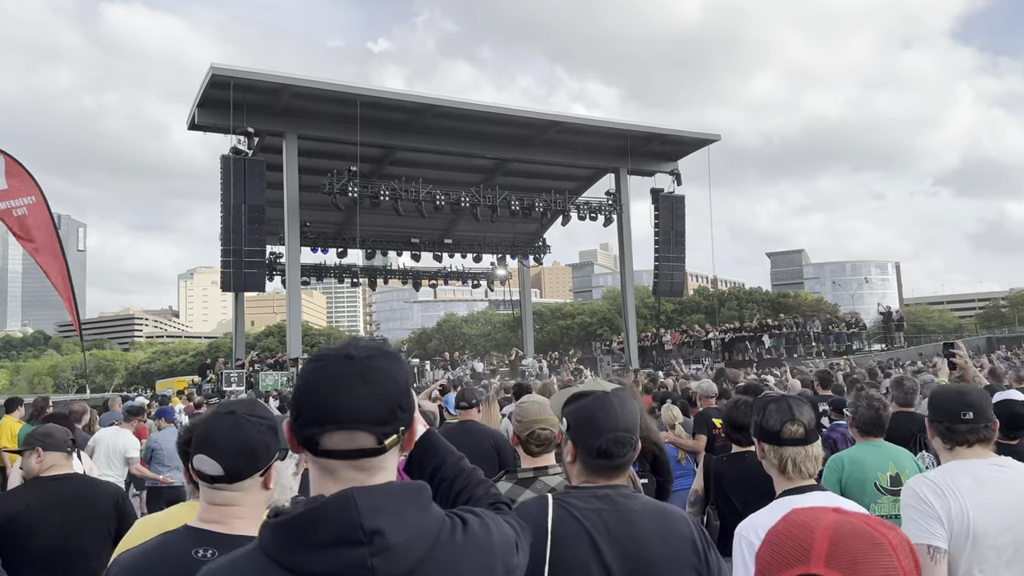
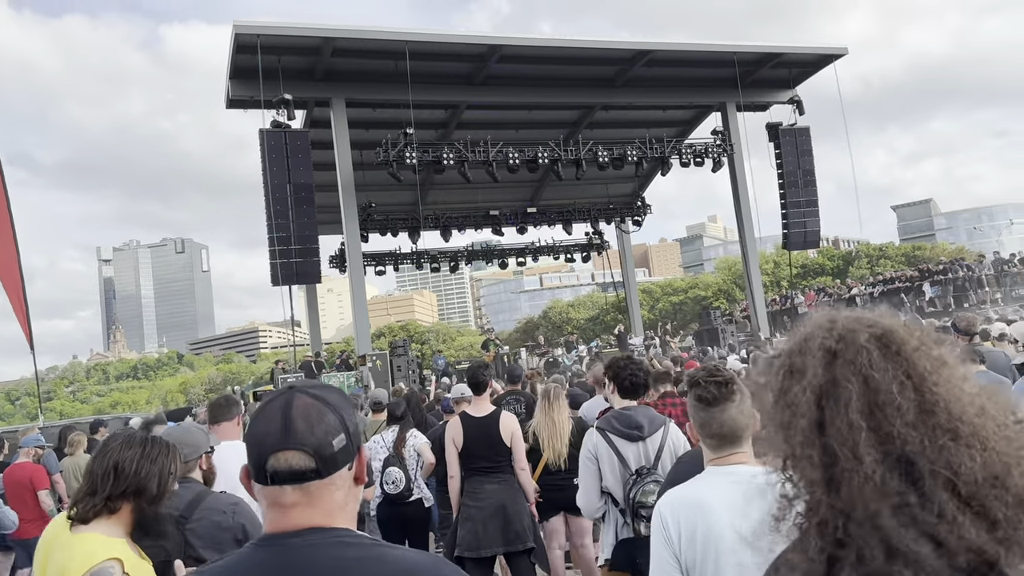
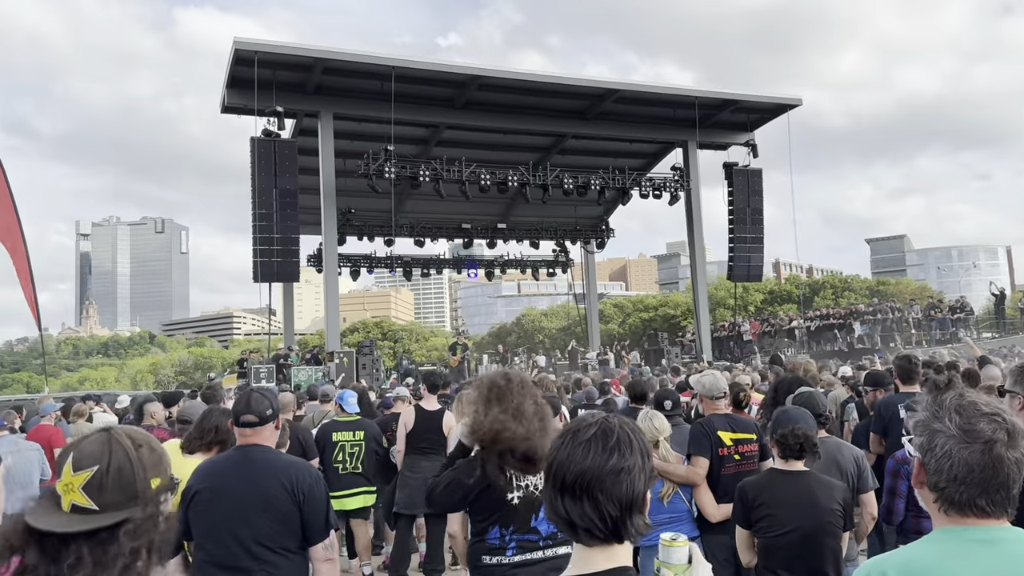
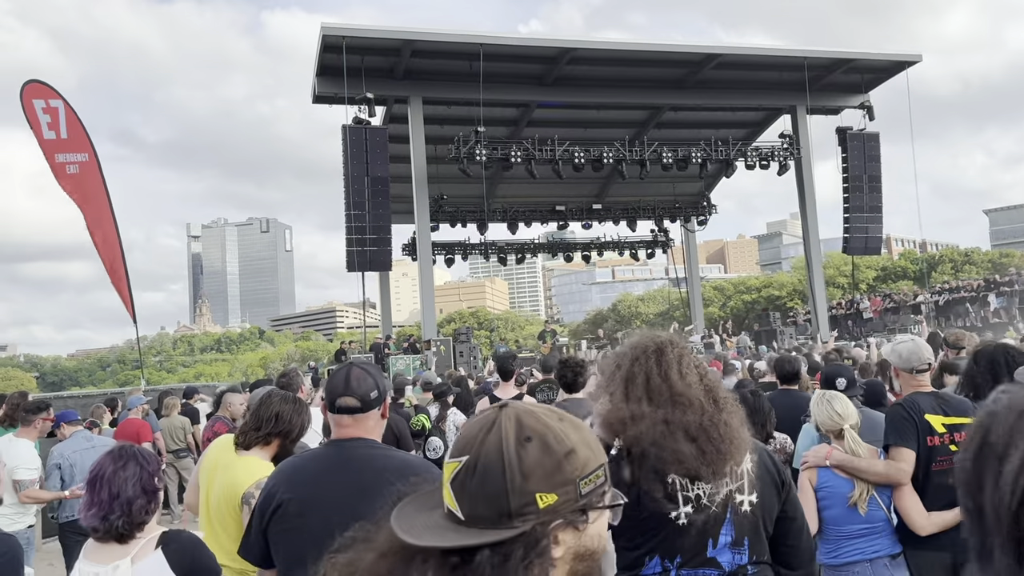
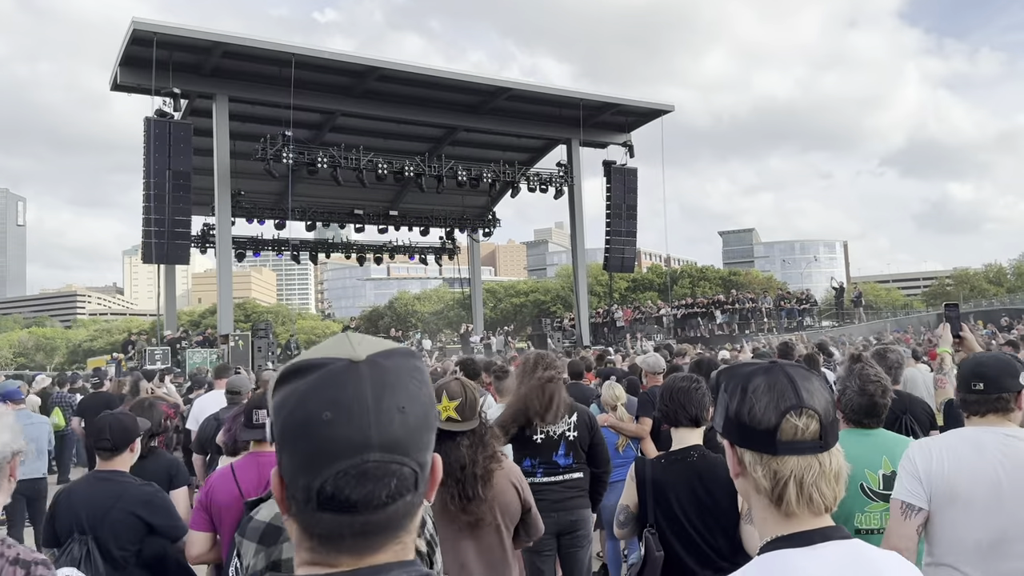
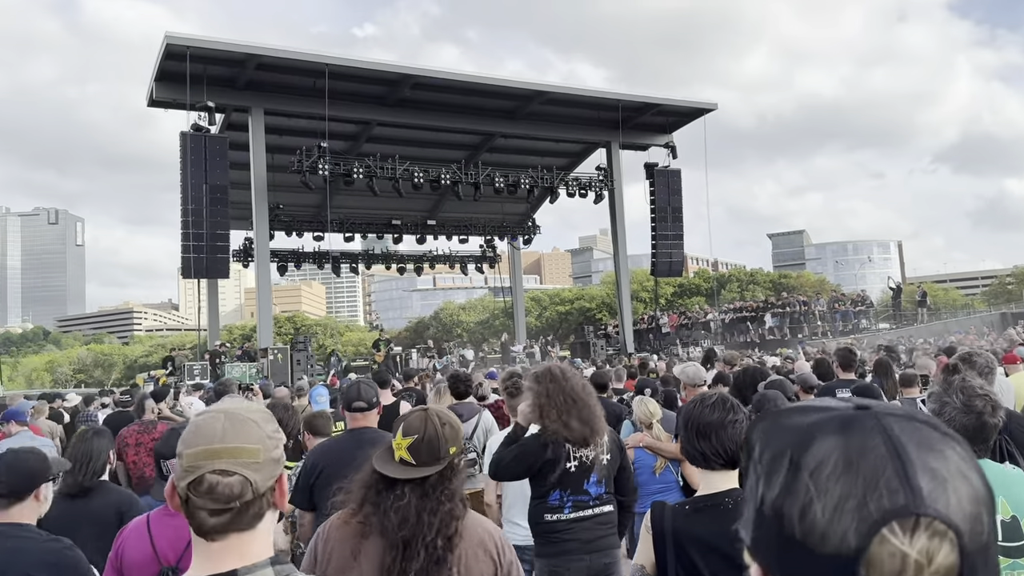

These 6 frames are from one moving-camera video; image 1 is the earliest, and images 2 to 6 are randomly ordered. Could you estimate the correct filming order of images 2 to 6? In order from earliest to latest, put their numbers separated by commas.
5, 6, 3, 4, 2
